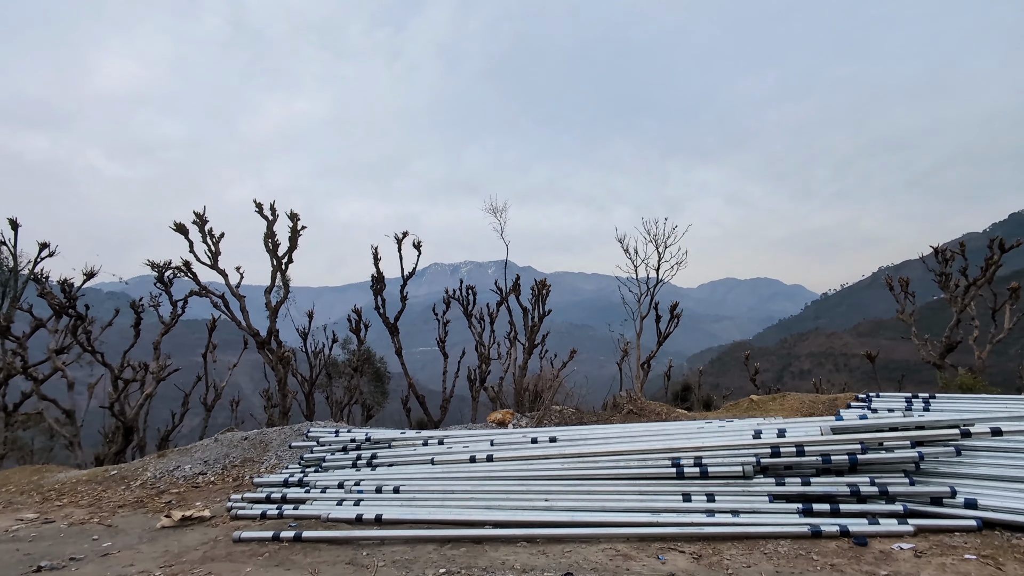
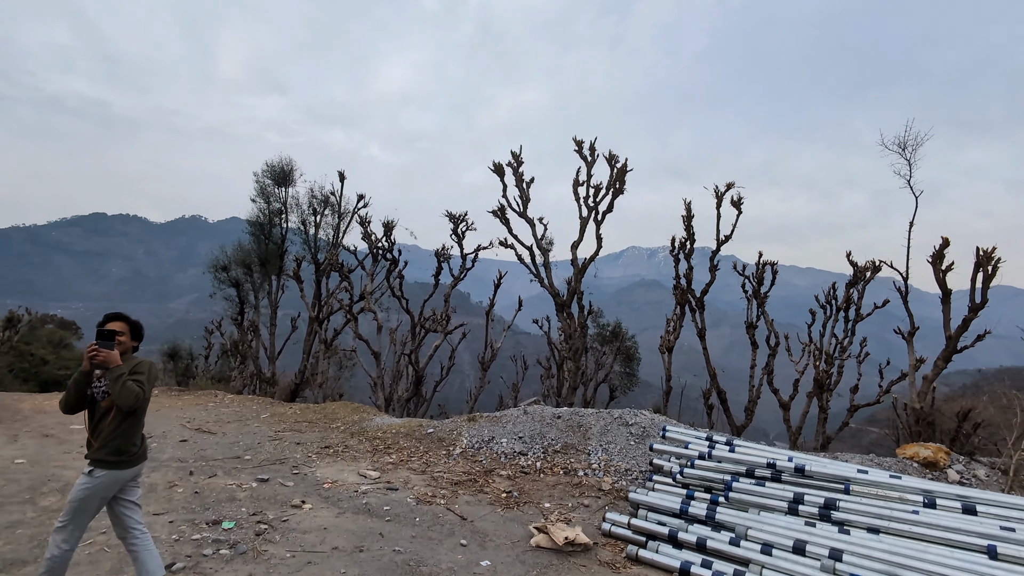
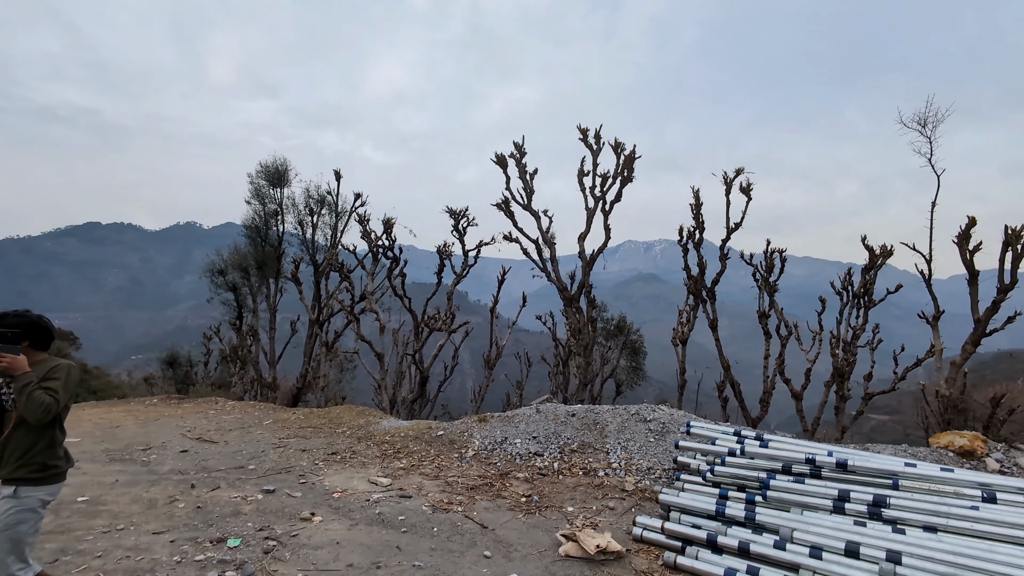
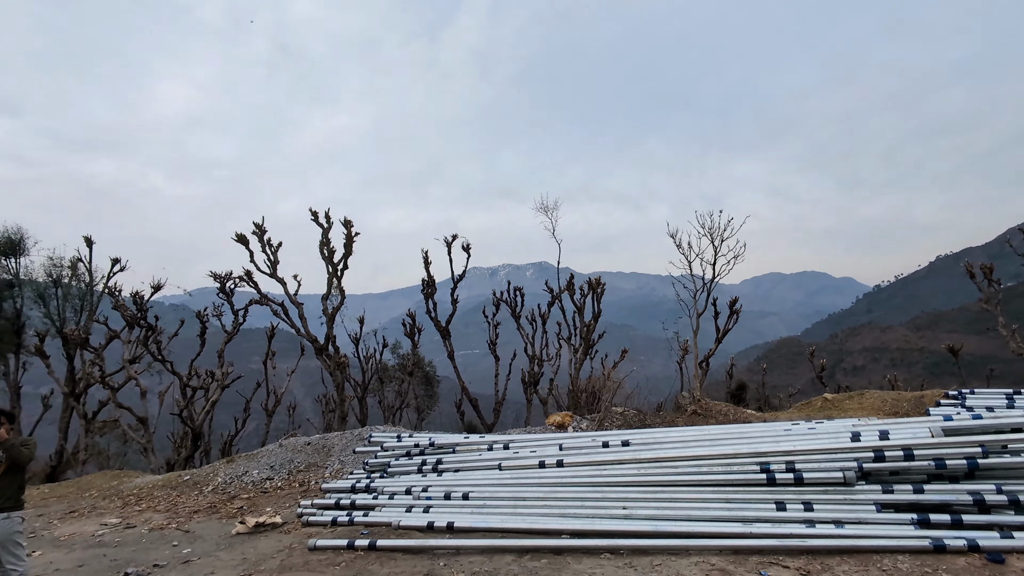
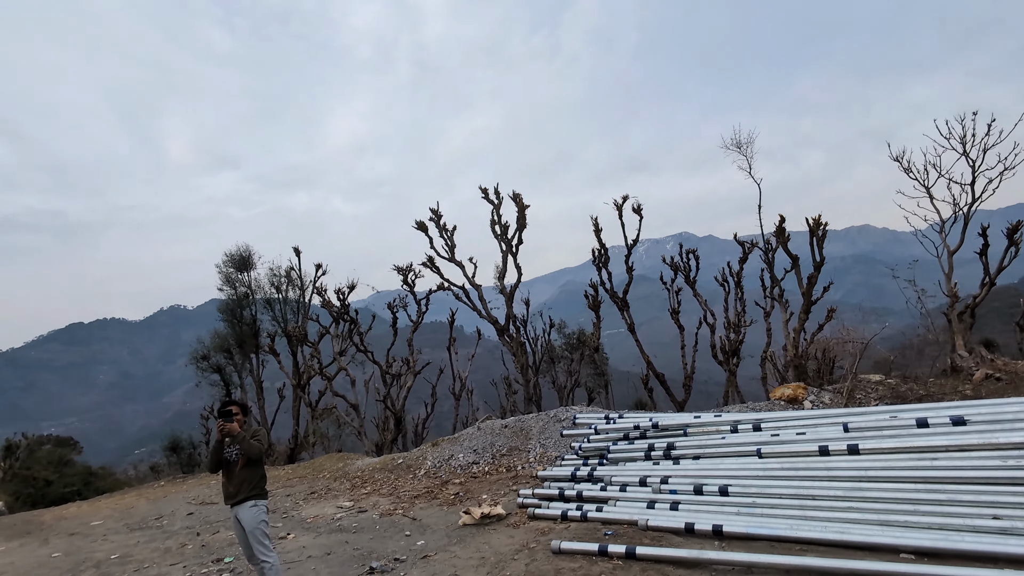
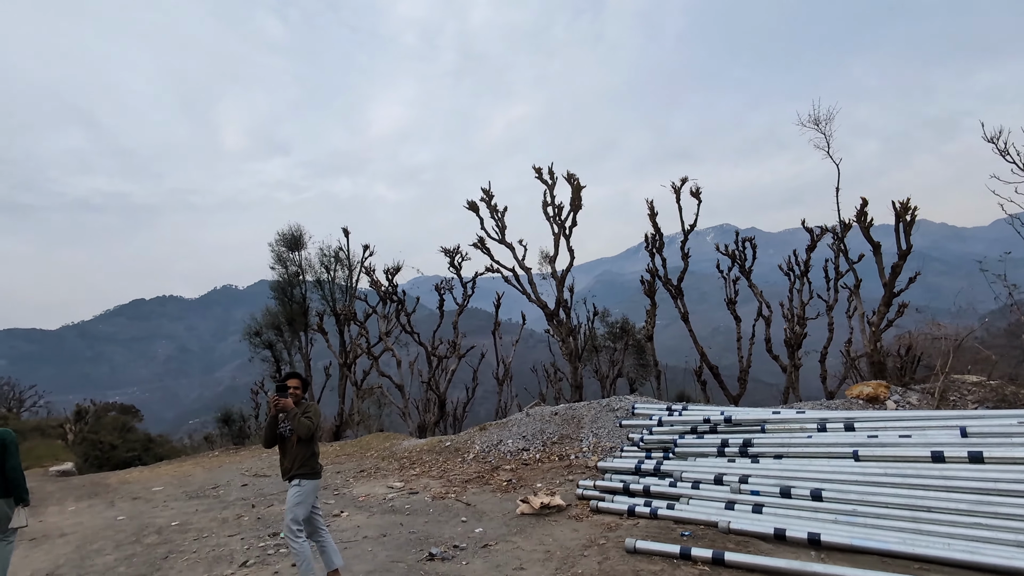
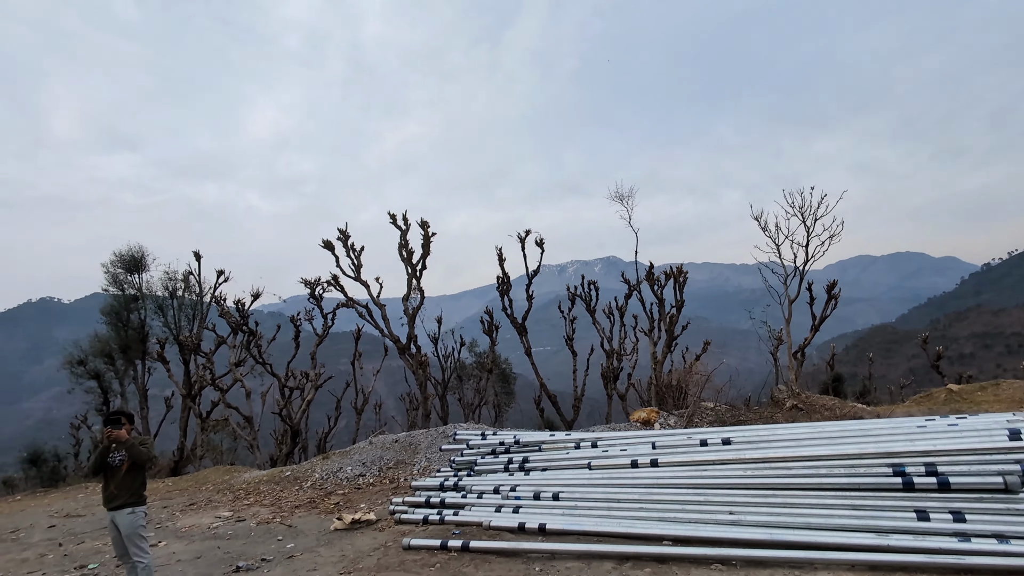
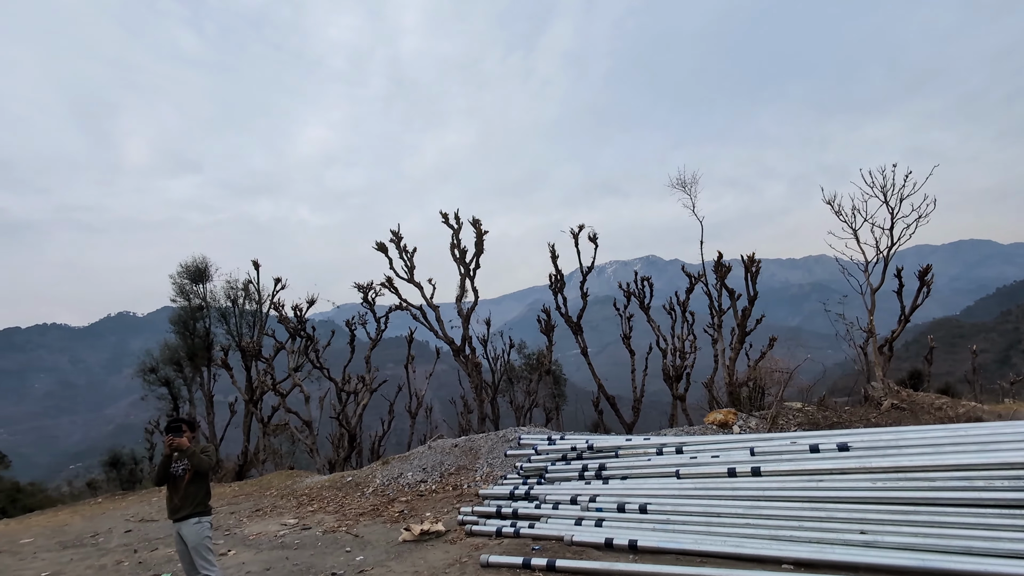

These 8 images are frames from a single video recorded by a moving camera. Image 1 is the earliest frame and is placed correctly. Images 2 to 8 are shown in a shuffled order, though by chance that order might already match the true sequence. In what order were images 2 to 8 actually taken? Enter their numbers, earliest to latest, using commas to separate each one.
4, 7, 8, 5, 6, 2, 3
